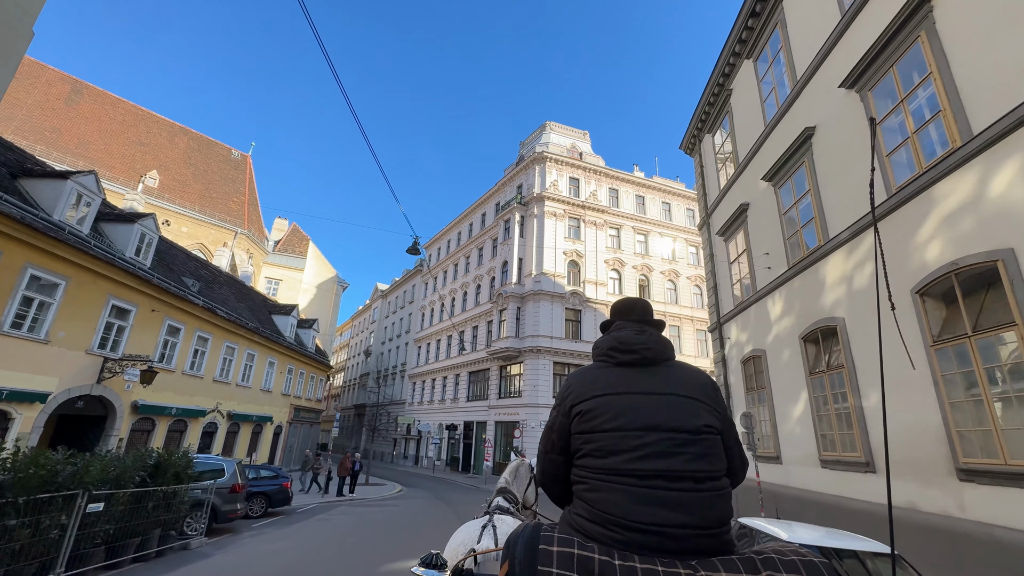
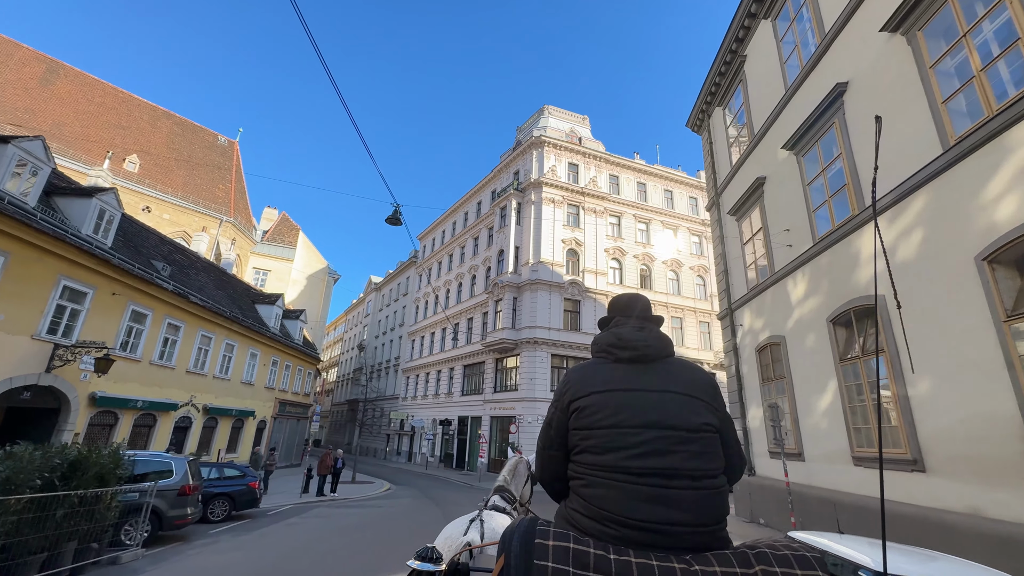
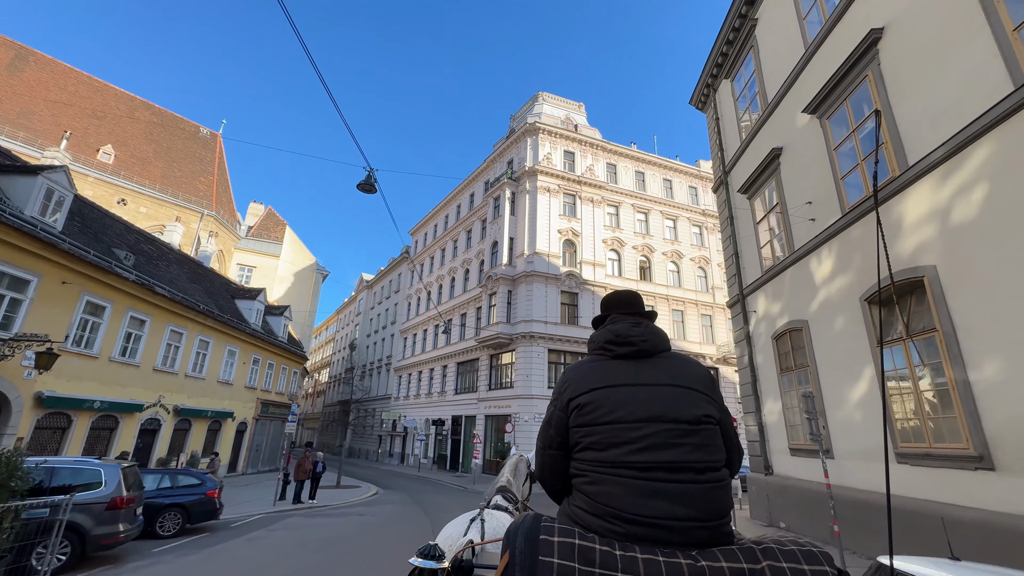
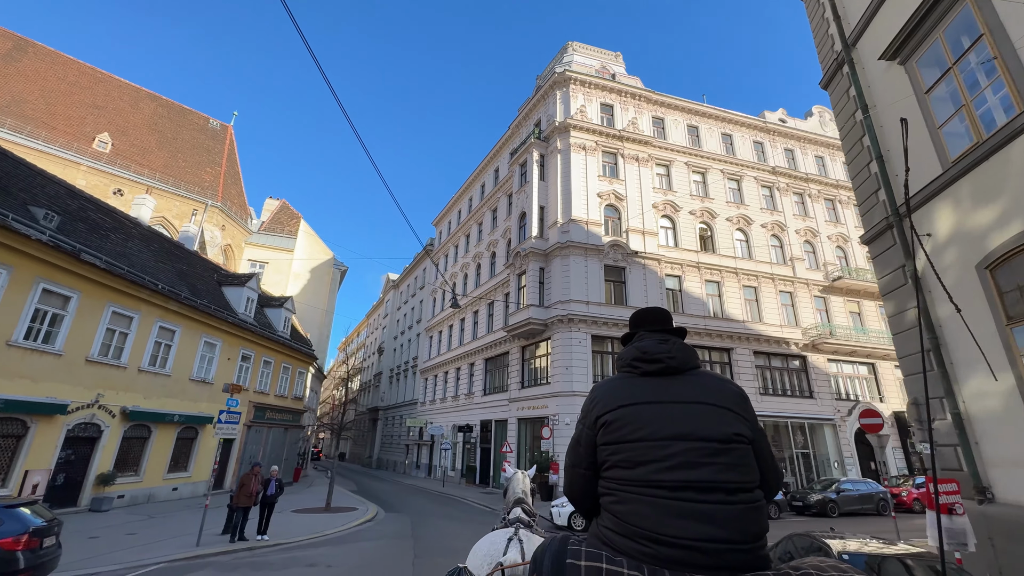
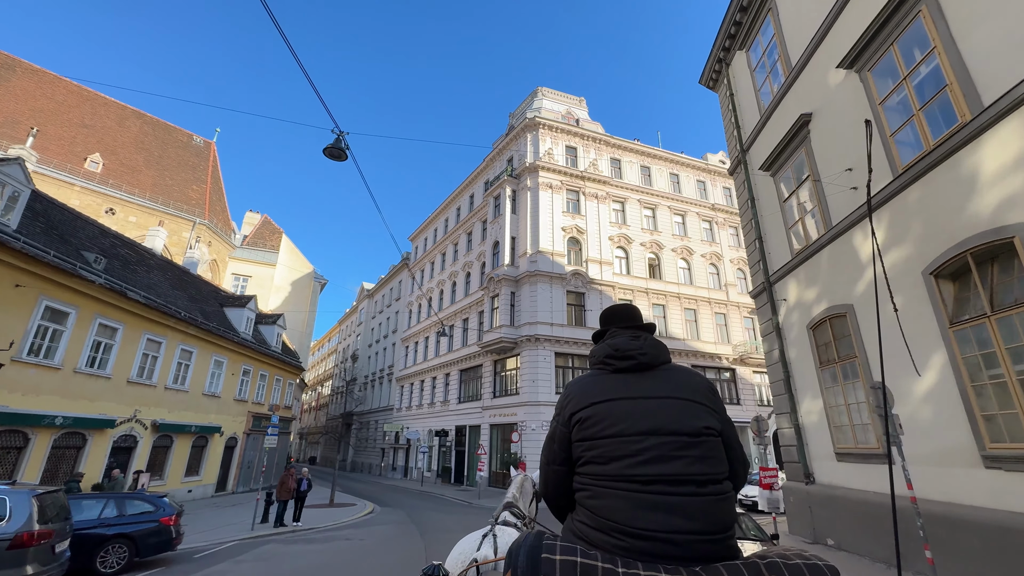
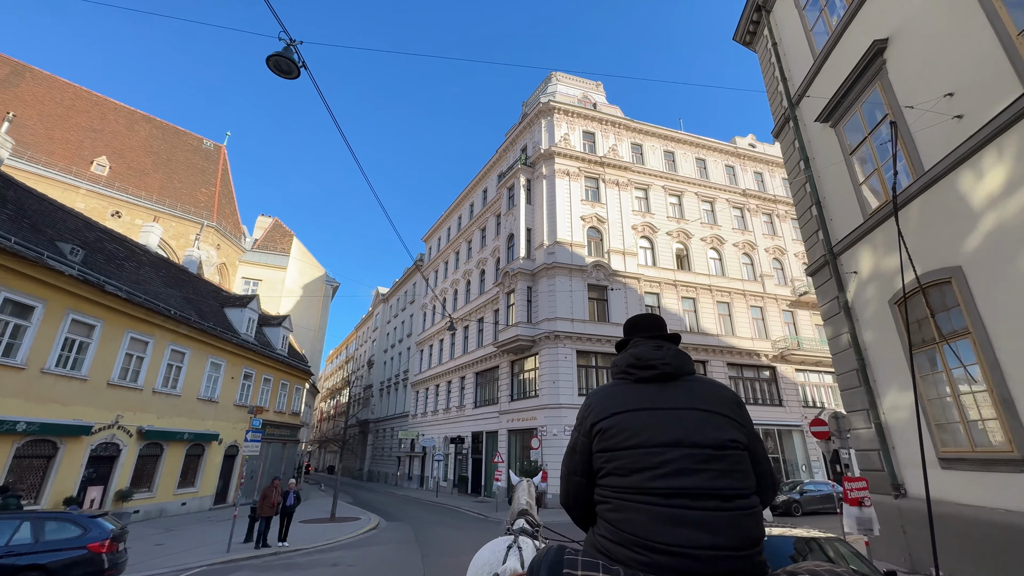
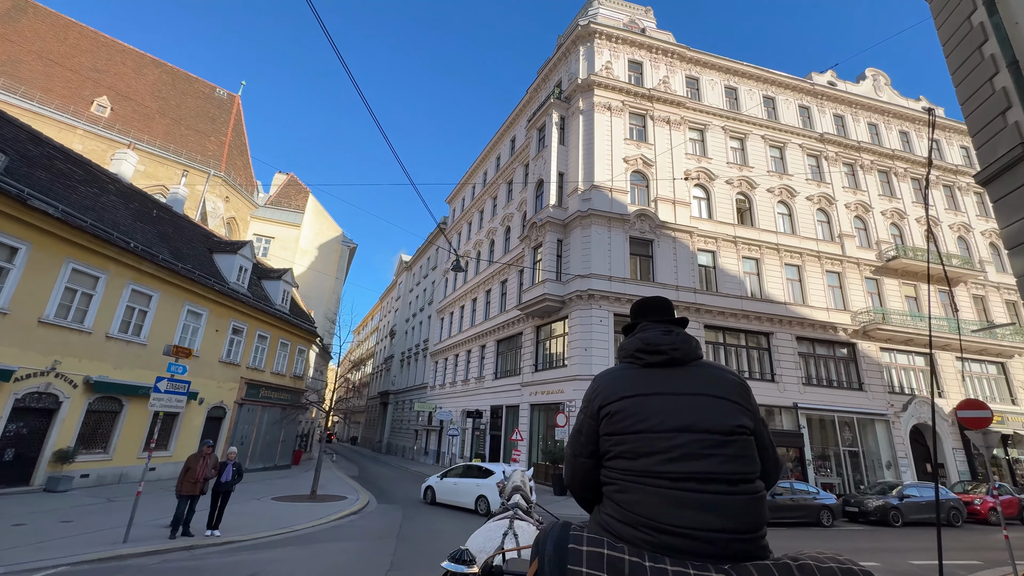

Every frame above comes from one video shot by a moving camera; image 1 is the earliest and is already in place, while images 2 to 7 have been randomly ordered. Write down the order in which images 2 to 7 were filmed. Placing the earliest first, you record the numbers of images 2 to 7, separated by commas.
2, 3, 5, 6, 4, 7
